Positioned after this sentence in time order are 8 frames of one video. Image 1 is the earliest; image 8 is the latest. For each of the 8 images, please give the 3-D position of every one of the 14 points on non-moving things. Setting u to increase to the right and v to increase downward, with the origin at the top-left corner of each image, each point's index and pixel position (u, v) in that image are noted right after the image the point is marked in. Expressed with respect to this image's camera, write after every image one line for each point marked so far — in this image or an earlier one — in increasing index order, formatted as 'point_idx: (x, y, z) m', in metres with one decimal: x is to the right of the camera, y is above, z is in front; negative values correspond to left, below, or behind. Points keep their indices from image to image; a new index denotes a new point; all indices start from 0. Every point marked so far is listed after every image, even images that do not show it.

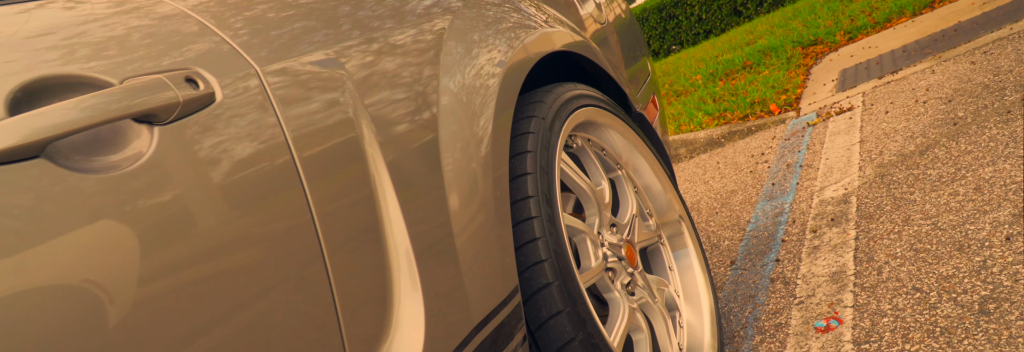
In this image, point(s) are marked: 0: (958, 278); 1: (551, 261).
0: (+1.3, -0.3, +2.0) m
1: (+0.1, -0.2, +1.5) m
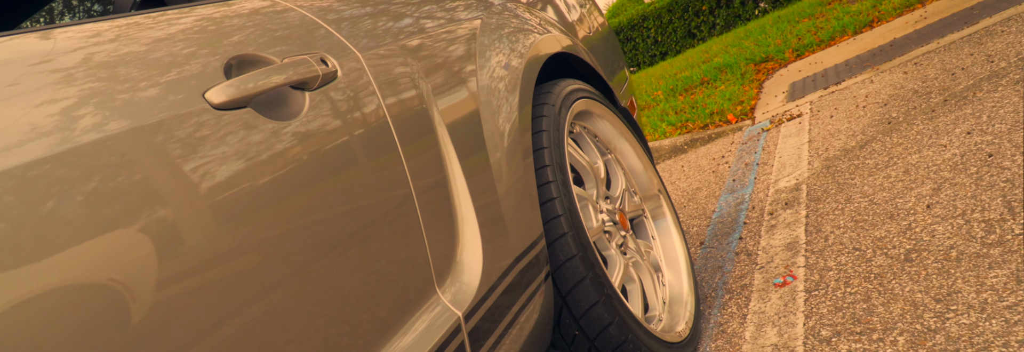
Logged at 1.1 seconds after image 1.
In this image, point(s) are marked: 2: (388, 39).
0: (+1.3, -0.2, +2.4) m
1: (+0.2, -0.1, +1.8) m
2: (-0.3, +0.3, +1.6) m
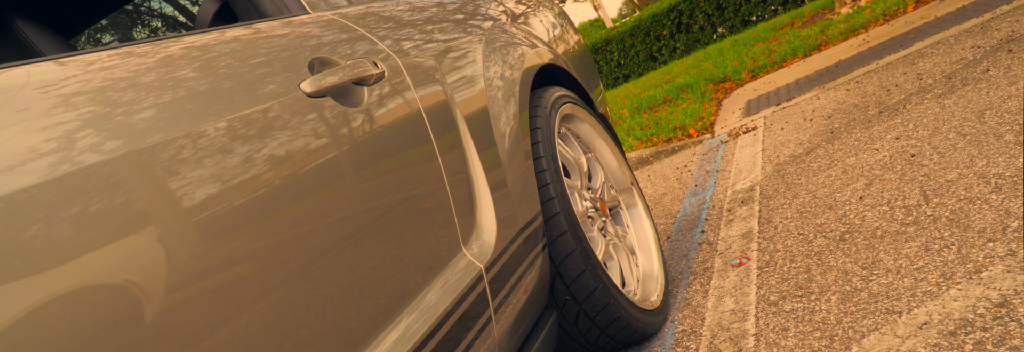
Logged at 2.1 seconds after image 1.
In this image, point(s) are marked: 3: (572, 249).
0: (+1.3, -0.2, +2.8) m
1: (+0.2, -0.1, +2.2) m
2: (-0.3, +0.3, +1.9) m
3: (+0.2, -0.2, +2.2) m
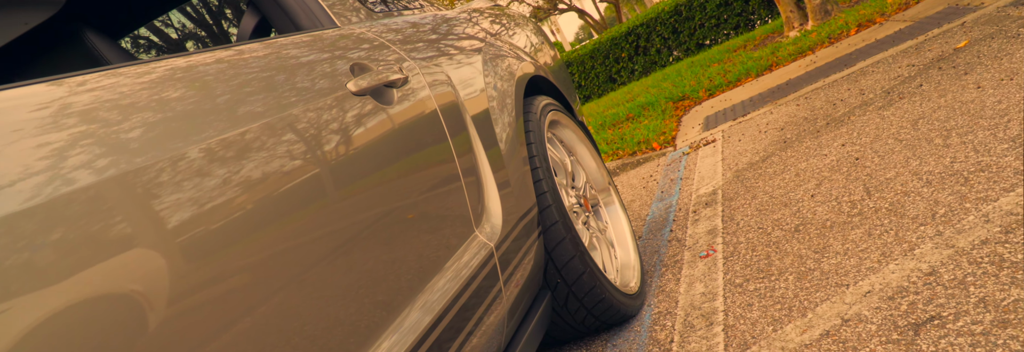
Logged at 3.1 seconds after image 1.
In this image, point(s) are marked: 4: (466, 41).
0: (+1.2, -0.2, +3.1) m
1: (+0.1, -0.1, +2.5) m
2: (-0.3, +0.4, +2.1) m
3: (+0.2, -0.2, +2.4) m
4: (-0.2, +0.5, +2.6) m
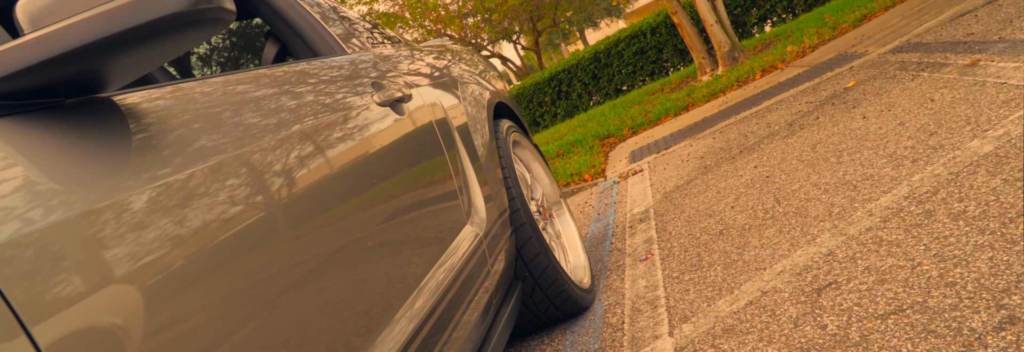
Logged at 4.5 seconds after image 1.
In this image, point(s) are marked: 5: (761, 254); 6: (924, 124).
0: (+1.0, -0.3, +3.6) m
1: (0.0, -0.1, +2.9) m
2: (-0.4, +0.3, +2.5) m
3: (+0.1, -0.2, +2.8) m
4: (-0.3, +0.5, +2.9) m
5: (+1.0, -0.3, +2.9) m
6: (+2.2, +0.3, +3.7) m
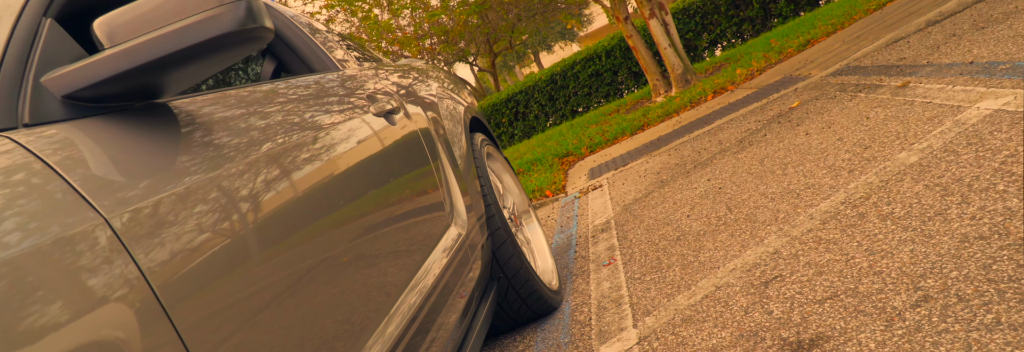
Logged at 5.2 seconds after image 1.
0: (+0.9, -0.3, +3.9) m
1: (-0.1, -0.1, +3.1) m
2: (-0.5, +0.3, +2.7) m
3: (0.0, -0.3, +3.0) m
4: (-0.4, +0.4, +3.2) m
5: (+0.9, -0.4, +3.1) m
6: (+2.0, +0.2, +4.0) m
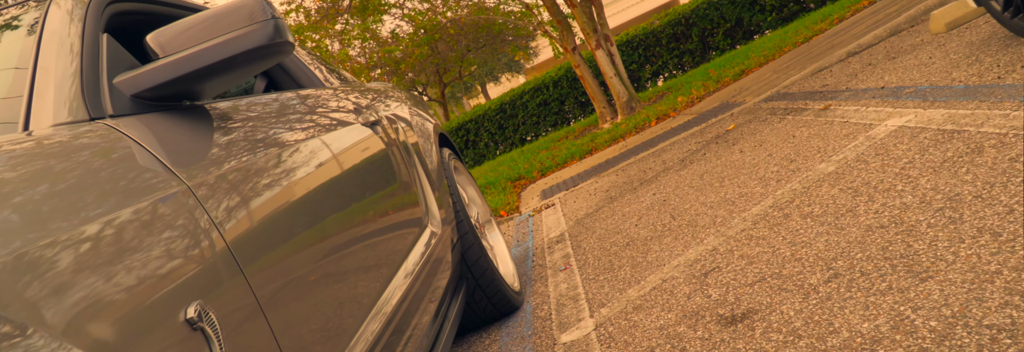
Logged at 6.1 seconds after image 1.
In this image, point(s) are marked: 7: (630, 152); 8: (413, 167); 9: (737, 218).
0: (+0.6, -0.4, +4.2) m
1: (-0.2, -0.2, +3.3) m
2: (-0.6, +0.3, +3.0) m
3: (-0.2, -0.3, +3.3) m
4: (-0.6, +0.4, +3.4) m
5: (+0.7, -0.4, +3.5) m
6: (+1.8, +0.1, +4.5) m
7: (+1.5, +0.3, +8.5) m
8: (-0.4, +0.1, +3.0) m
9: (+1.1, -0.2, +3.6) m
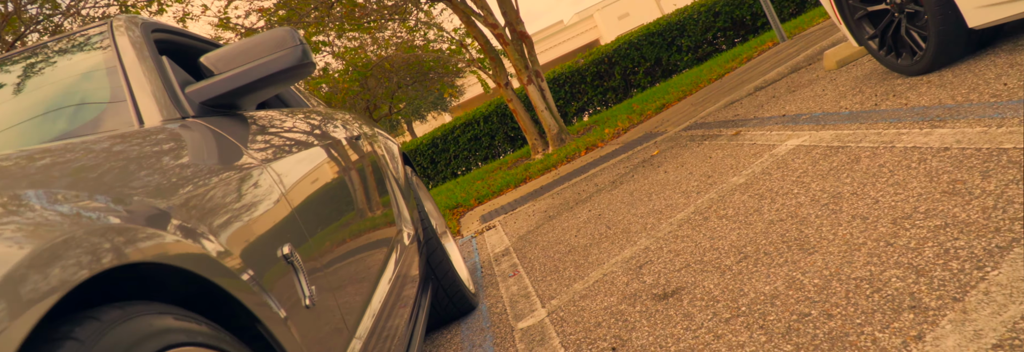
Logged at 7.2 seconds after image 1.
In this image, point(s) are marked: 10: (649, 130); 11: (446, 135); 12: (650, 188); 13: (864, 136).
0: (+0.3, -0.5, +4.7) m
1: (-0.5, -0.2, +3.7) m
2: (-0.8, +0.2, +3.4) m
3: (-0.4, -0.4, +3.7) m
4: (-0.8, +0.3, +3.8) m
5: (+0.5, -0.5, +4.0) m
6: (+1.4, 0.0, +5.1) m
7: (+0.7, 0.0, +9.1) m
8: (-0.6, 0.0, +3.4) m
9: (+0.9, -0.3, +4.1) m
10: (+1.9, +0.6, +9.9) m
11: (-1.4, +1.0, +15.8) m
12: (+1.1, -0.1, +5.4) m
13: (+2.0, +0.2, +4.0) m
